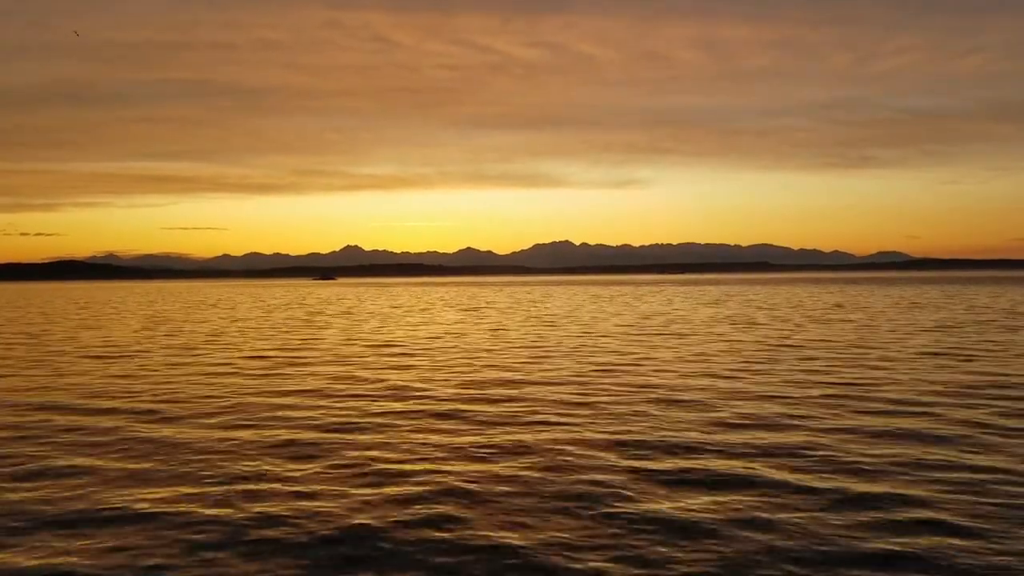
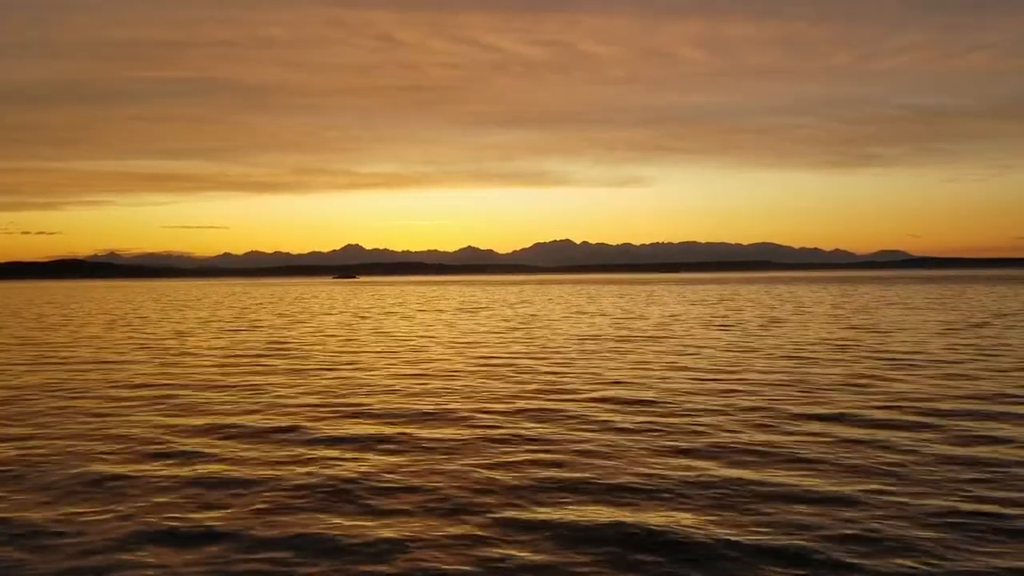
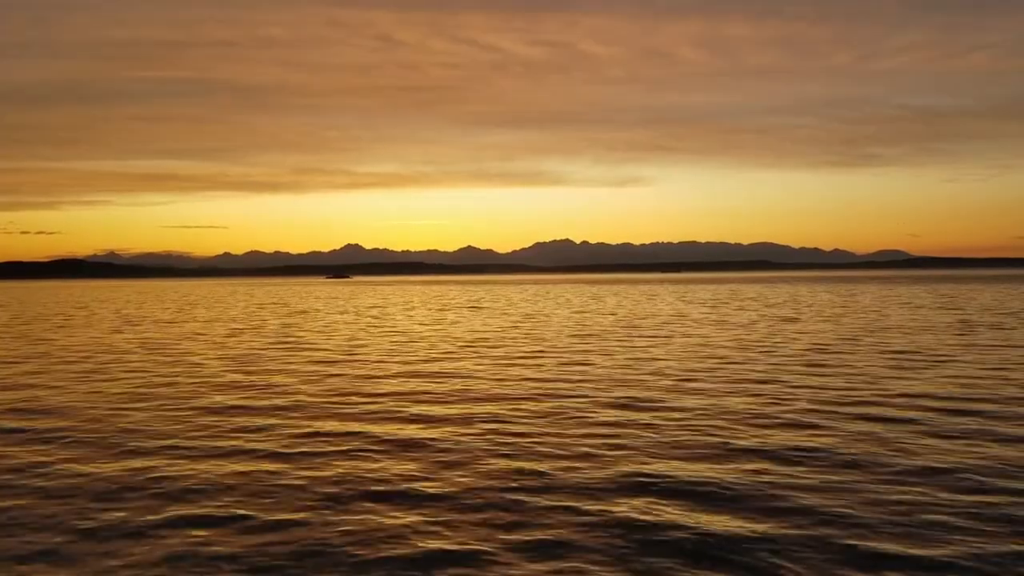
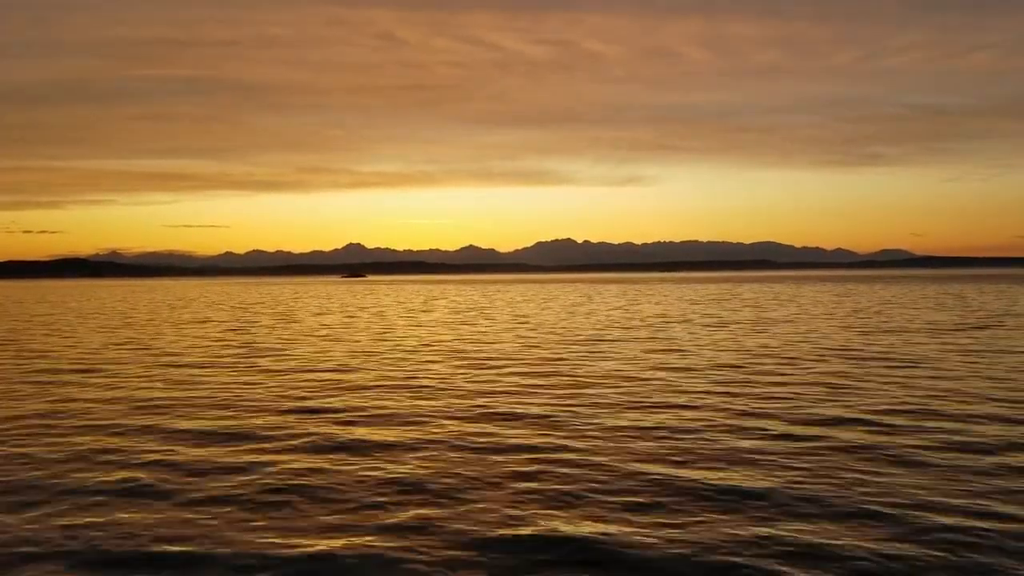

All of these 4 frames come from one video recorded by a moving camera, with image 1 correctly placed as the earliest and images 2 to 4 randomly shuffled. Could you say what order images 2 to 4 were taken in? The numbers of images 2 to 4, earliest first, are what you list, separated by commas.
3, 2, 4
